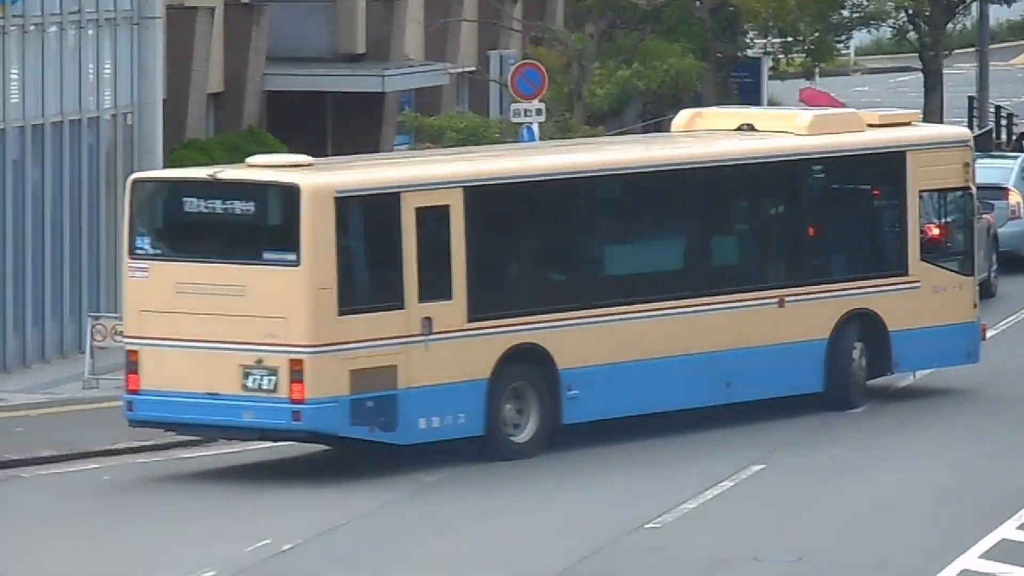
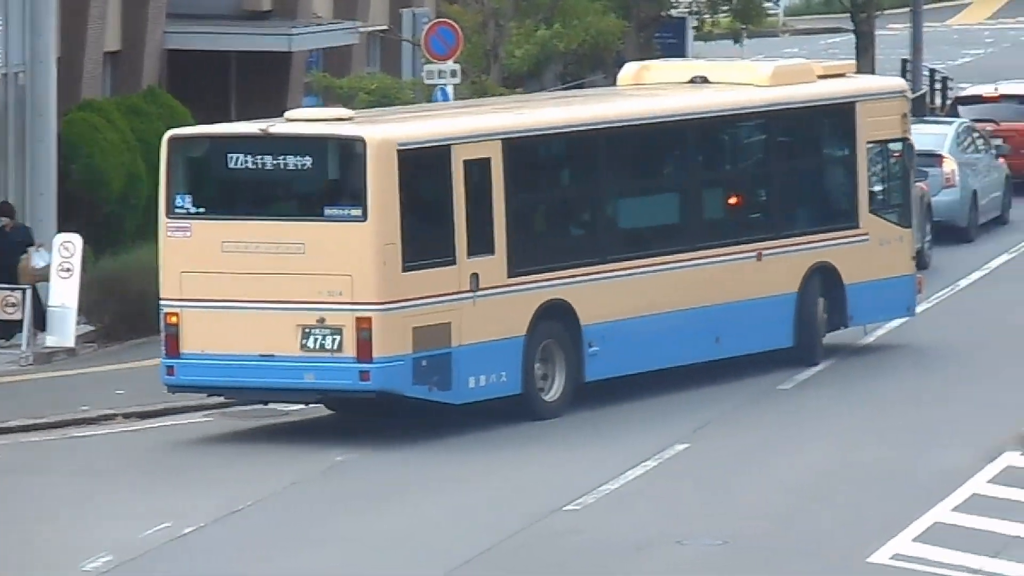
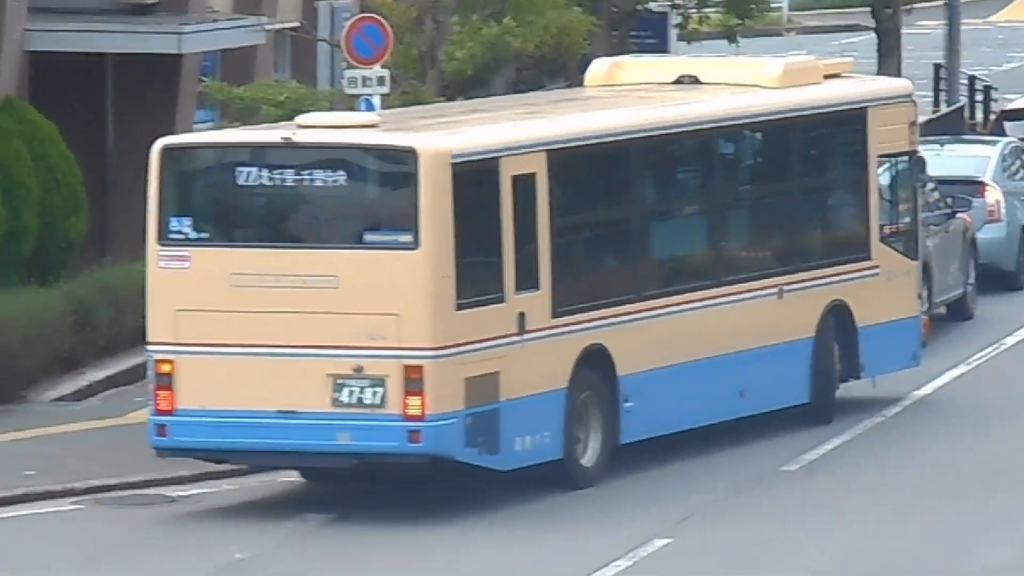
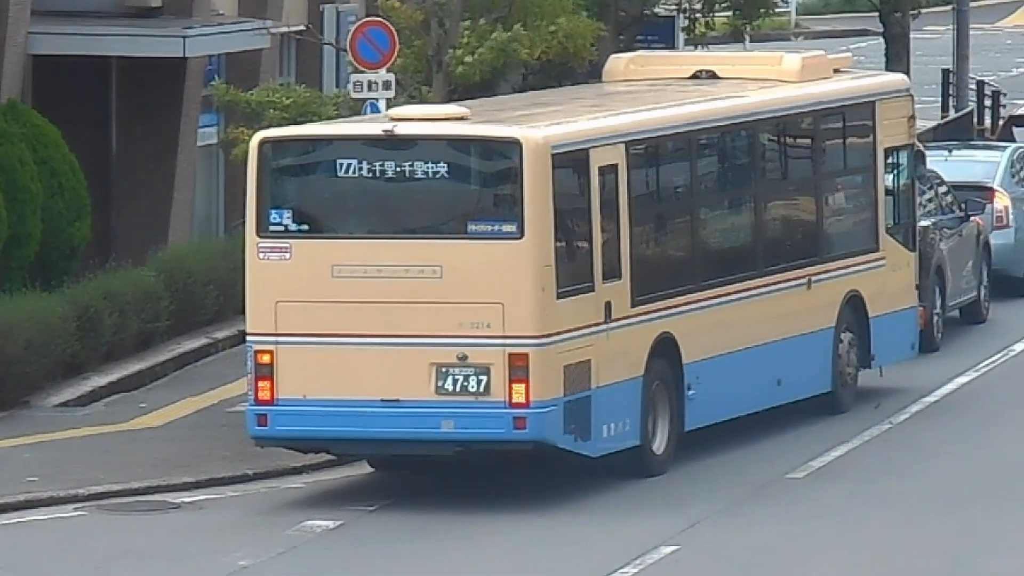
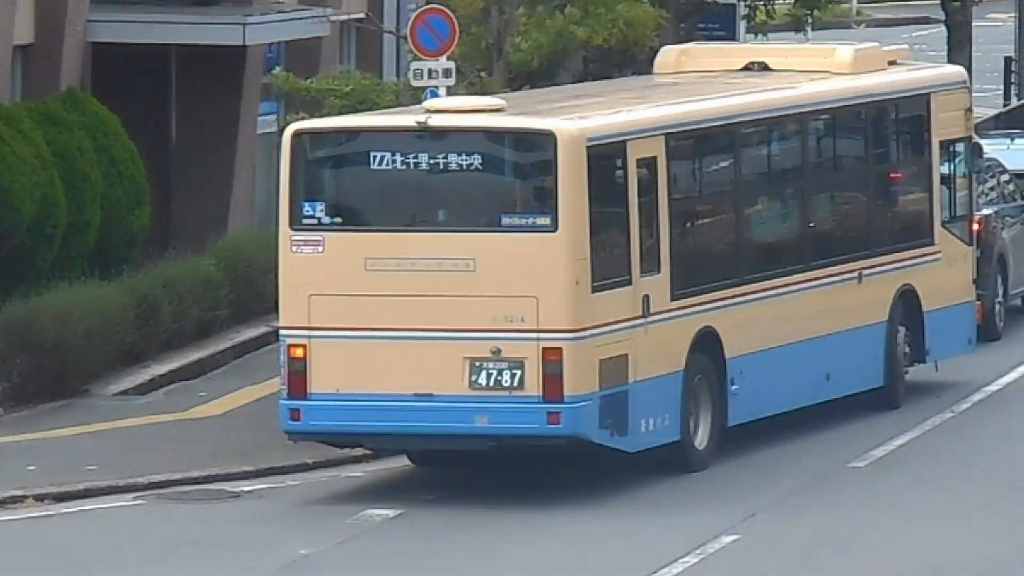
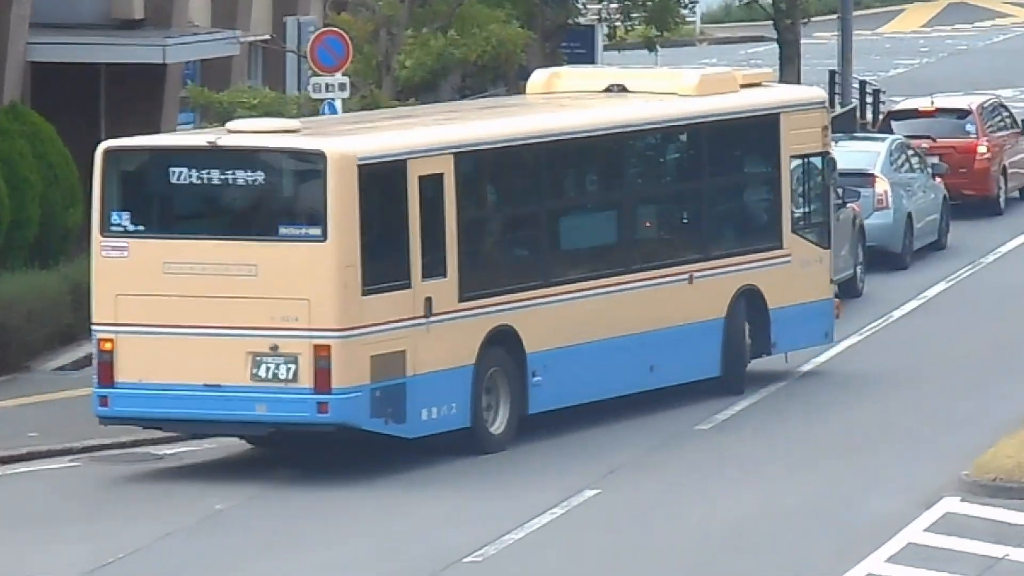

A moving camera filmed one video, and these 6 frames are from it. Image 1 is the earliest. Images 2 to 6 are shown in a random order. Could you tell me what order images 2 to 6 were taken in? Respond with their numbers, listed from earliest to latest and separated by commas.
2, 6, 3, 5, 4
